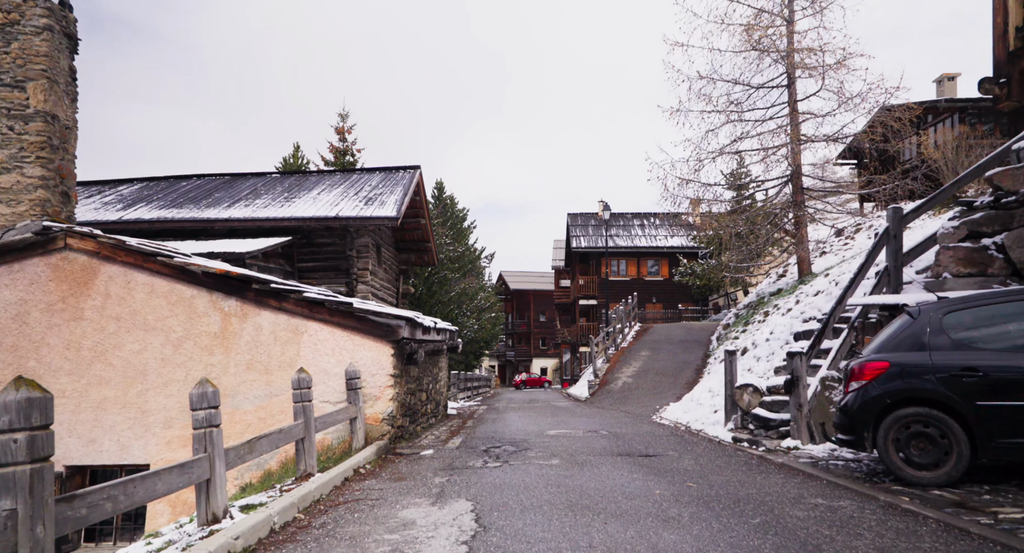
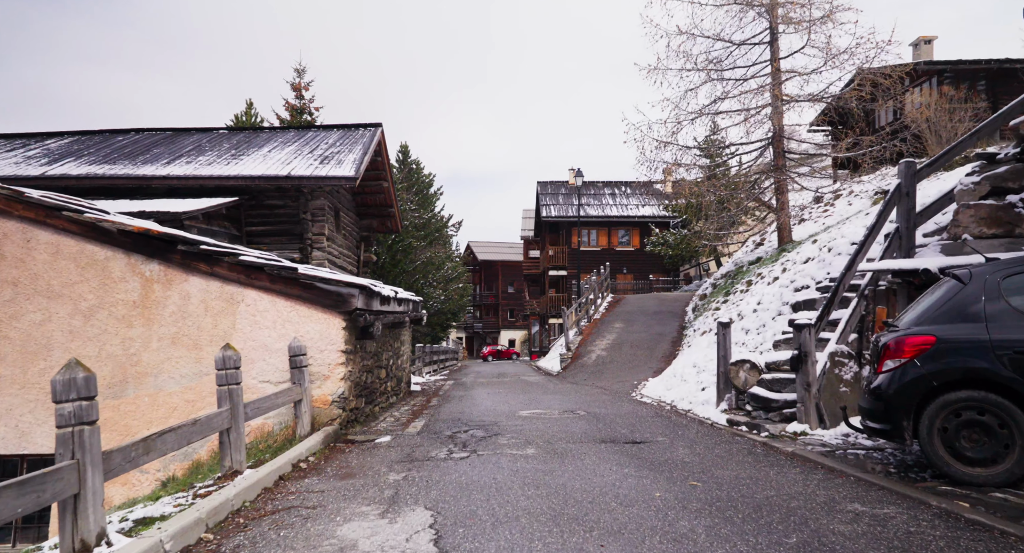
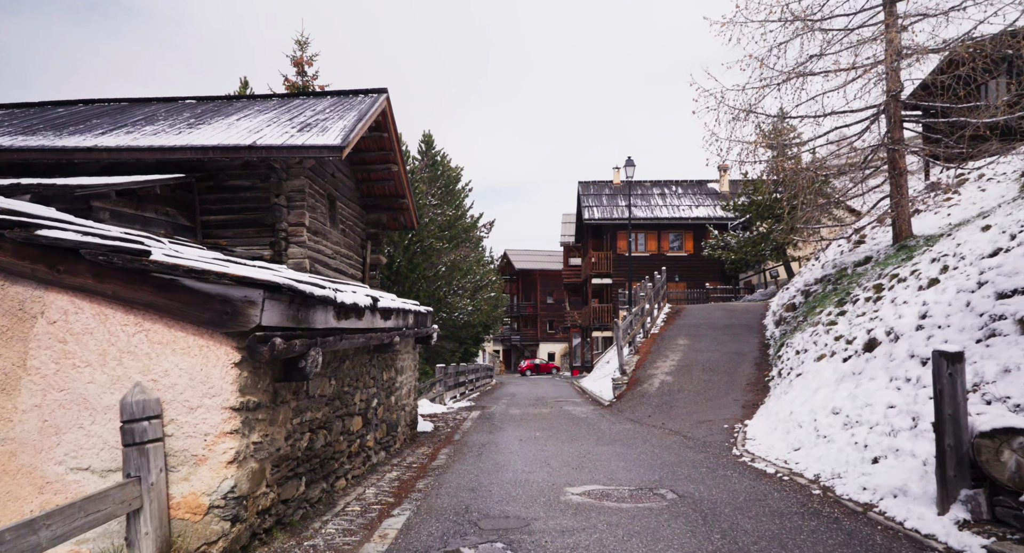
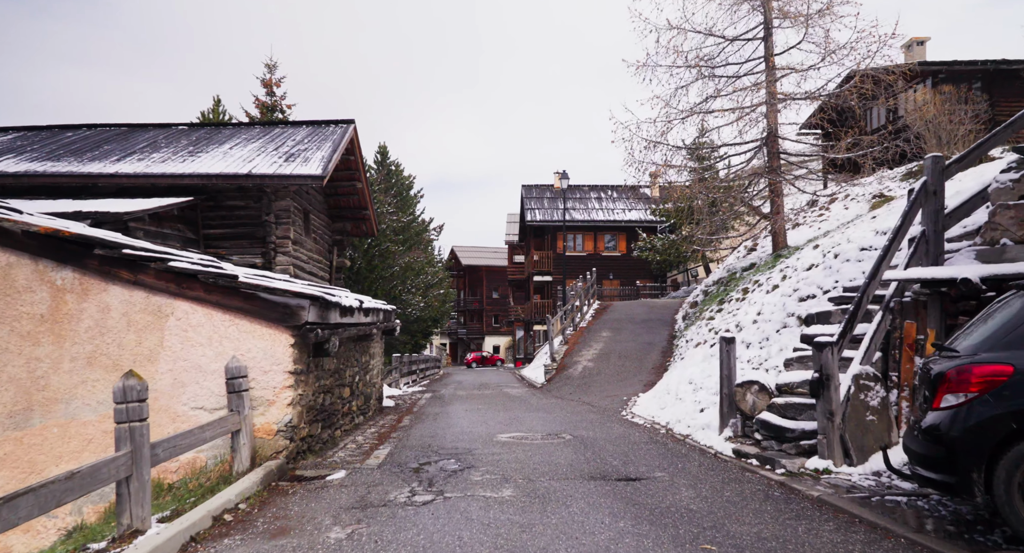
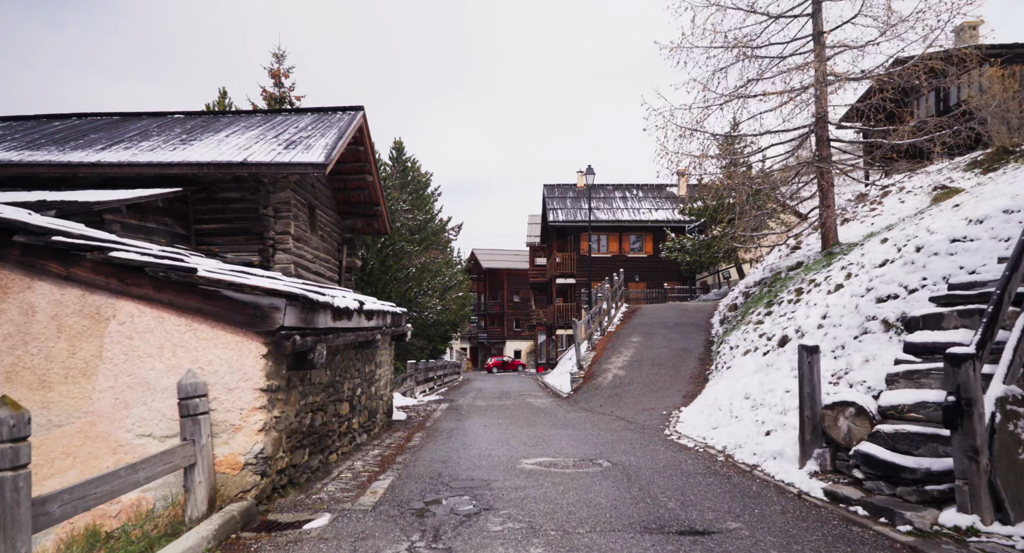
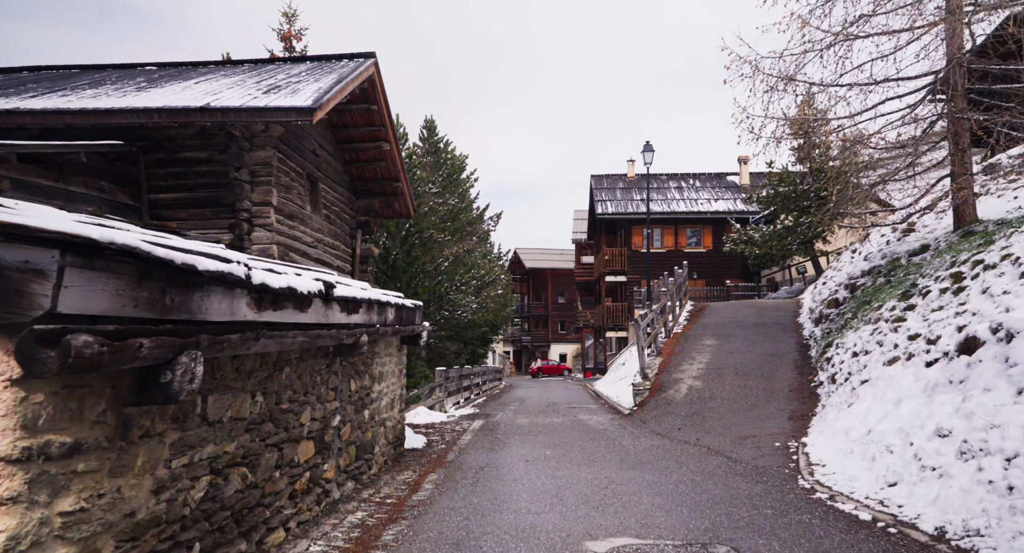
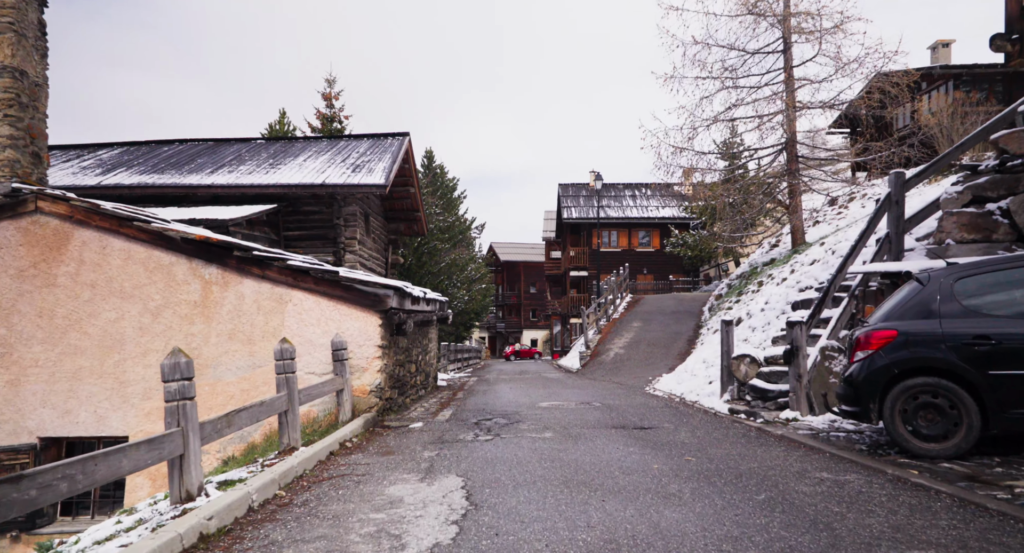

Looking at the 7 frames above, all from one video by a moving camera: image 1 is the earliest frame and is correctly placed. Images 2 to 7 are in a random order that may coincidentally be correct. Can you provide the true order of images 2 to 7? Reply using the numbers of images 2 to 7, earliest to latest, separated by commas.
7, 2, 4, 5, 3, 6
